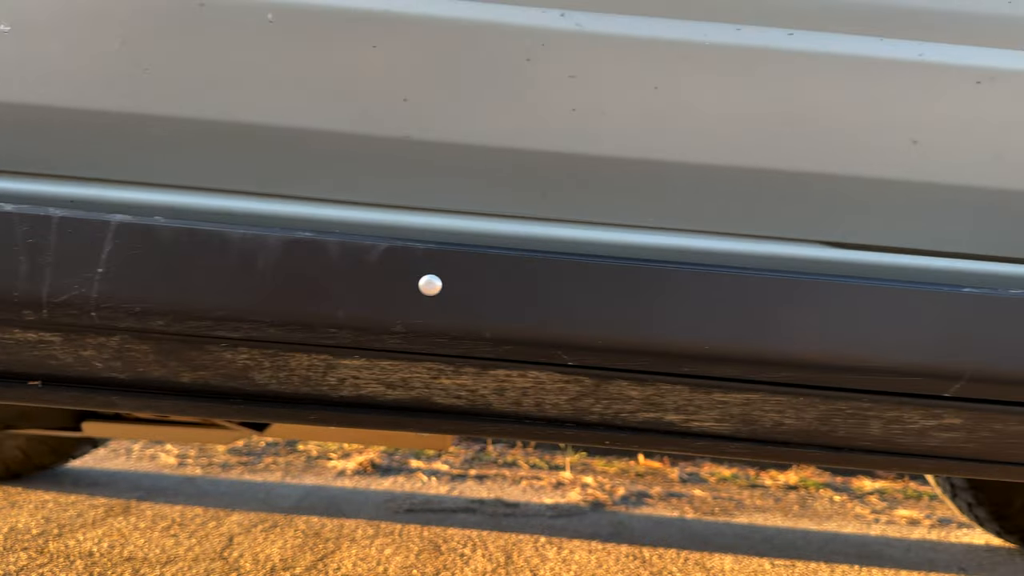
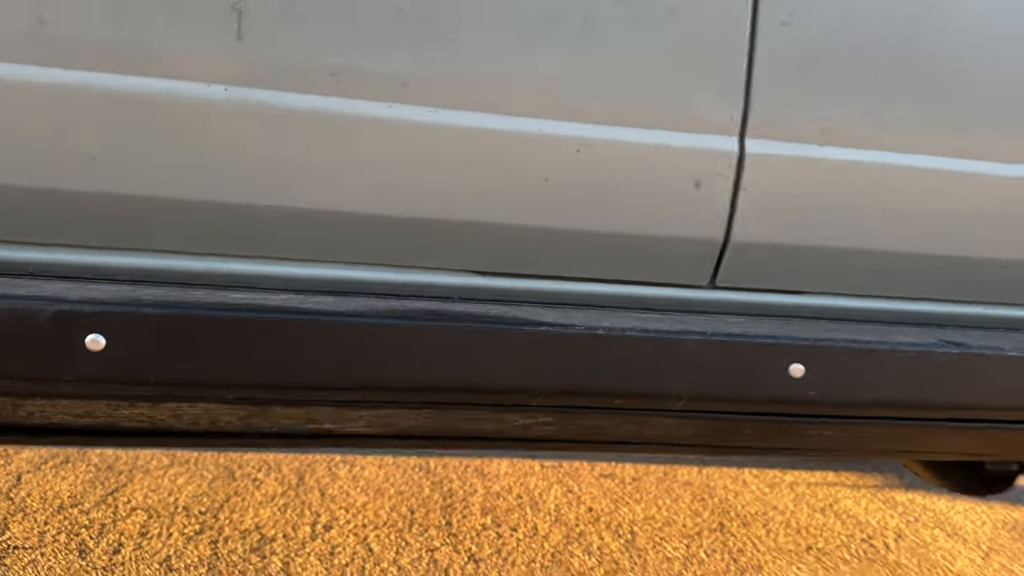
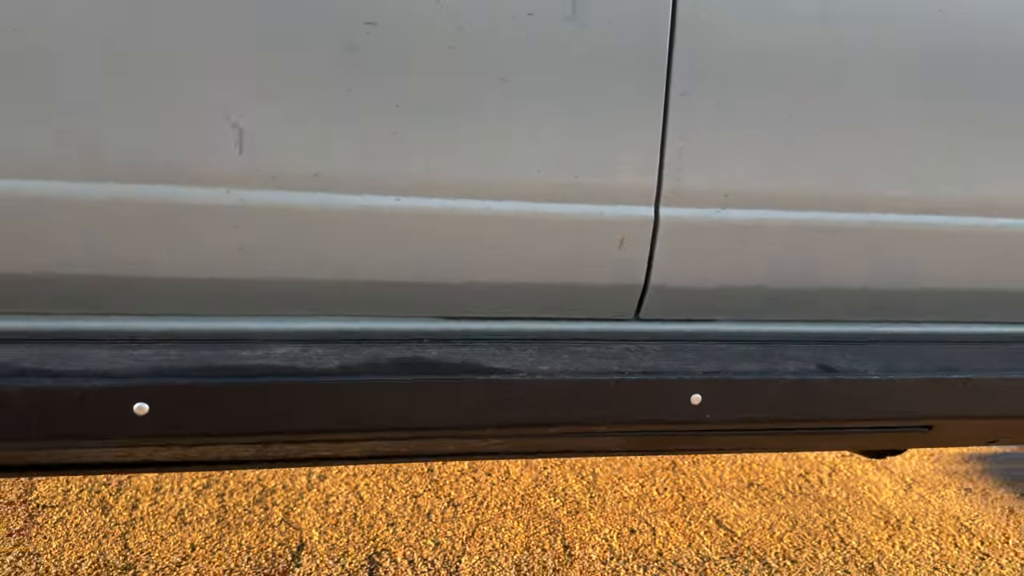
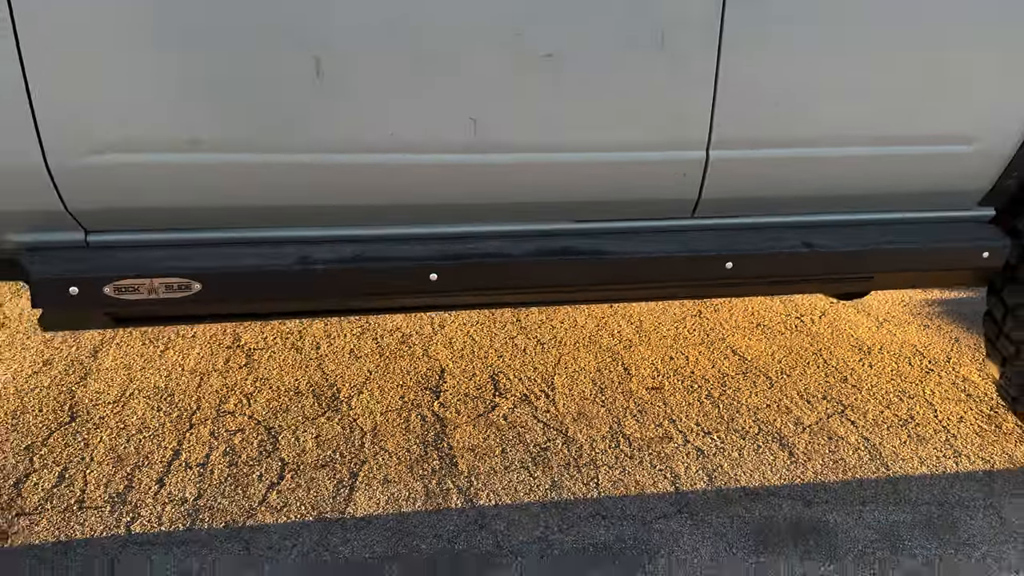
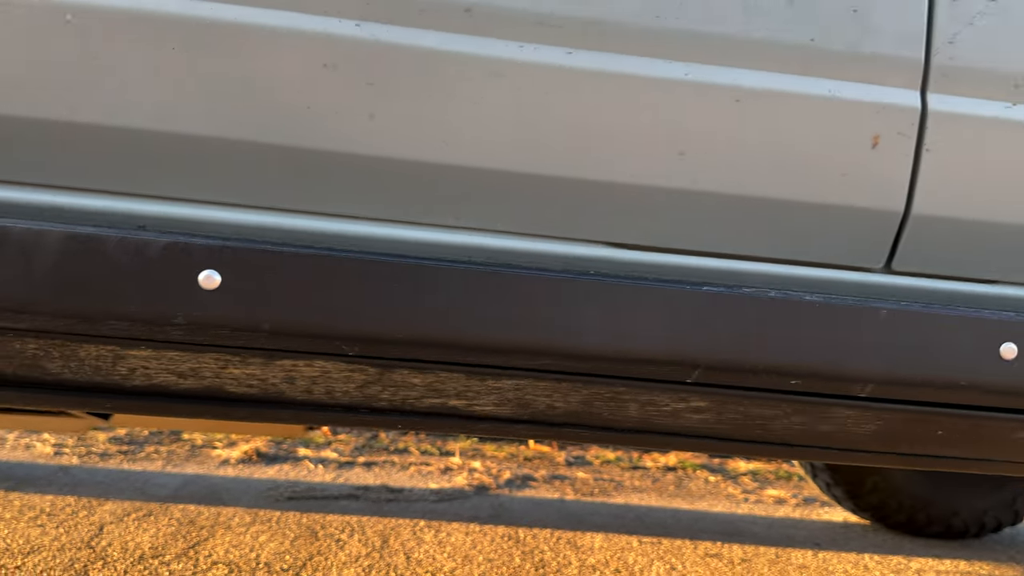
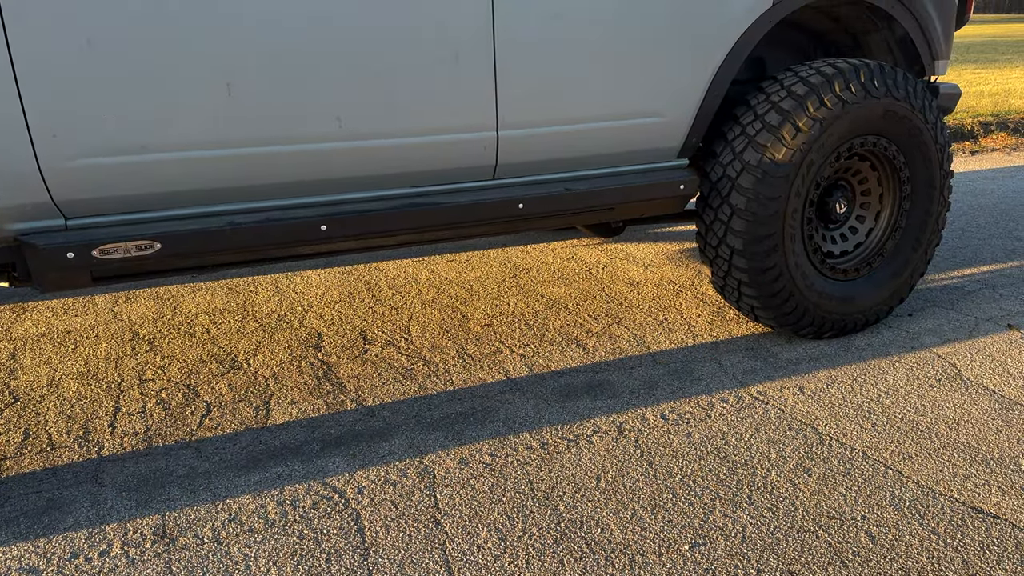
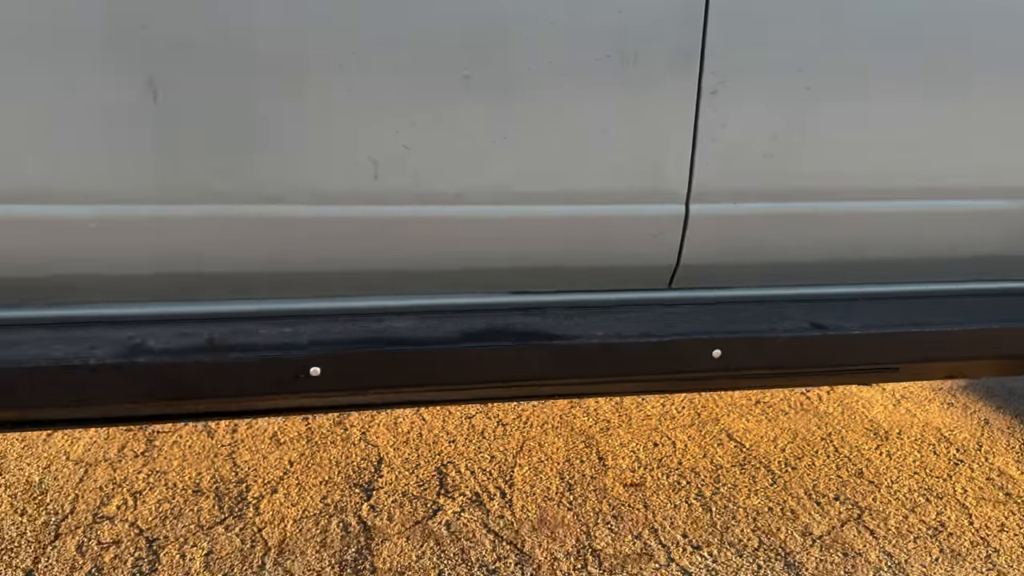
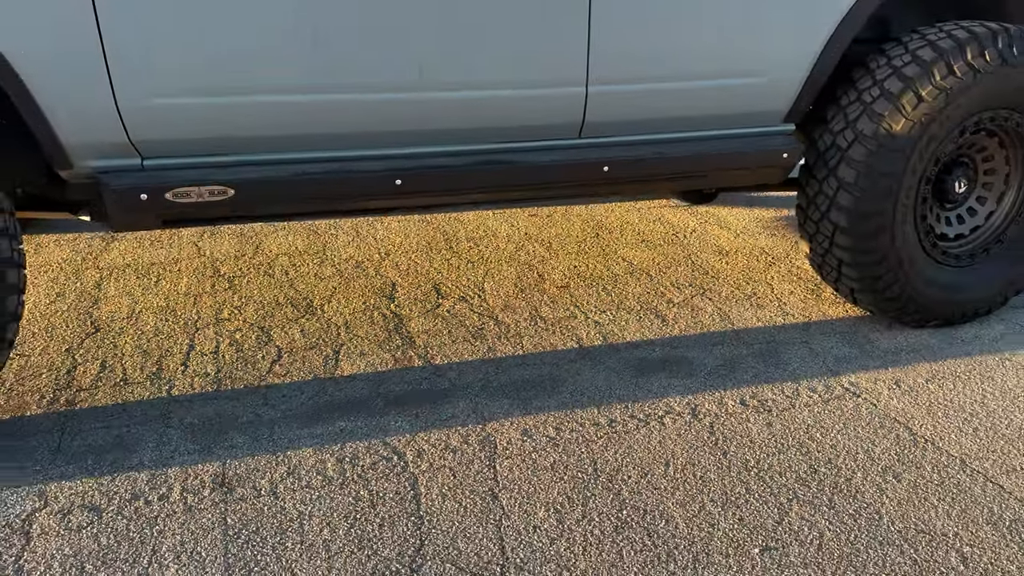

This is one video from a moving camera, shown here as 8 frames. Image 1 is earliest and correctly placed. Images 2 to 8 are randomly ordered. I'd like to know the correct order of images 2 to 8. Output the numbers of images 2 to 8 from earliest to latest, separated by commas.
5, 2, 3, 7, 4, 8, 6
